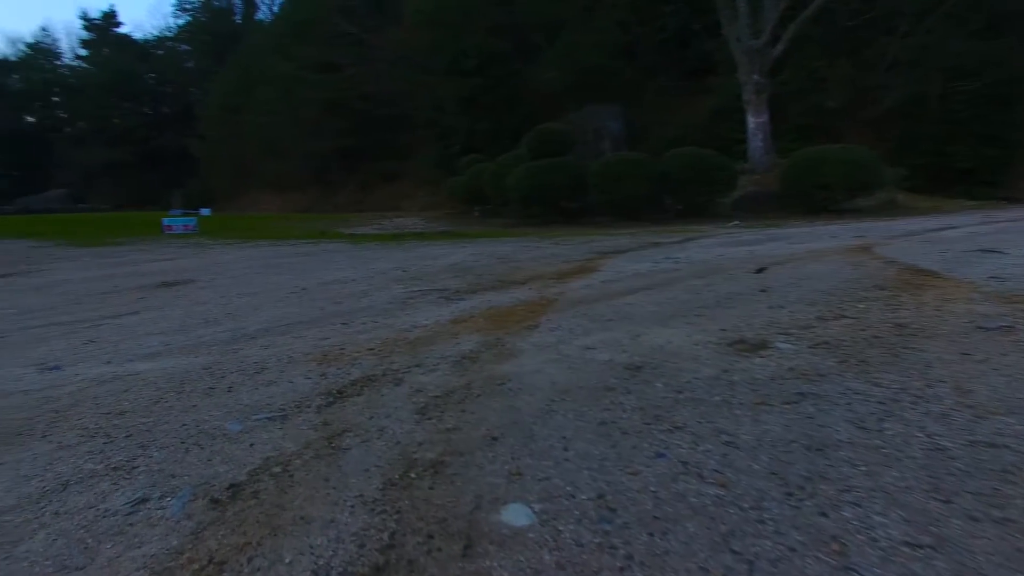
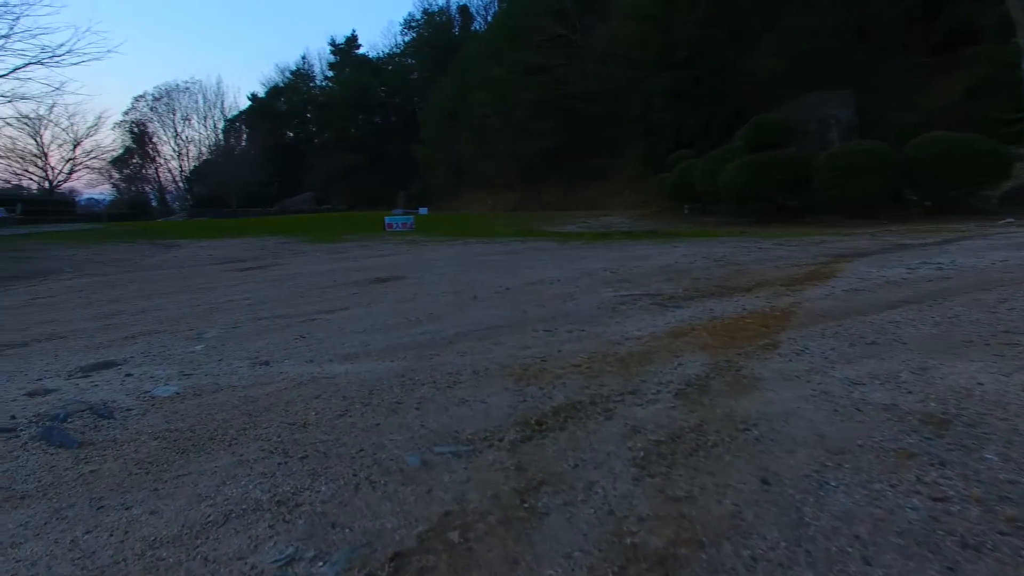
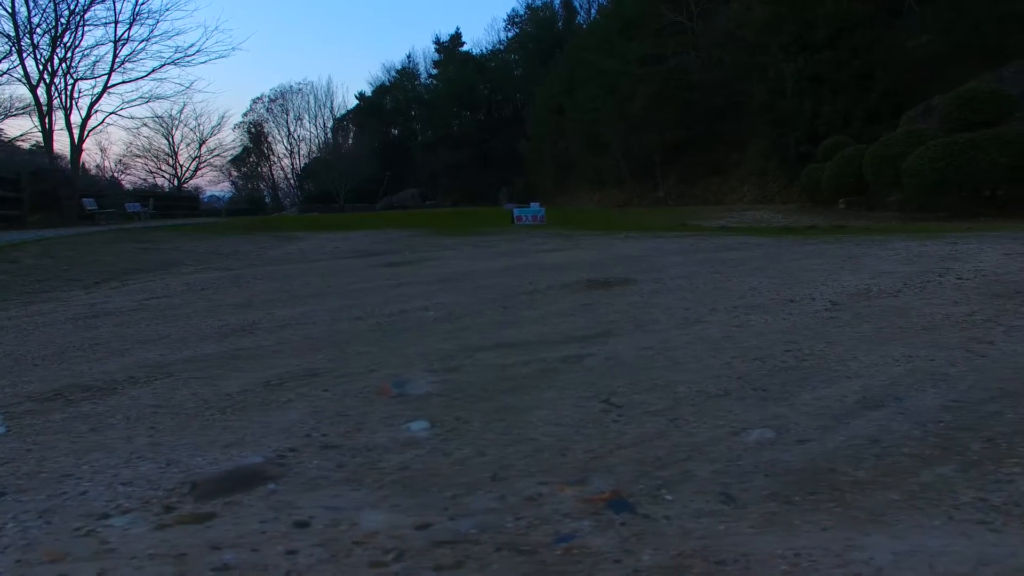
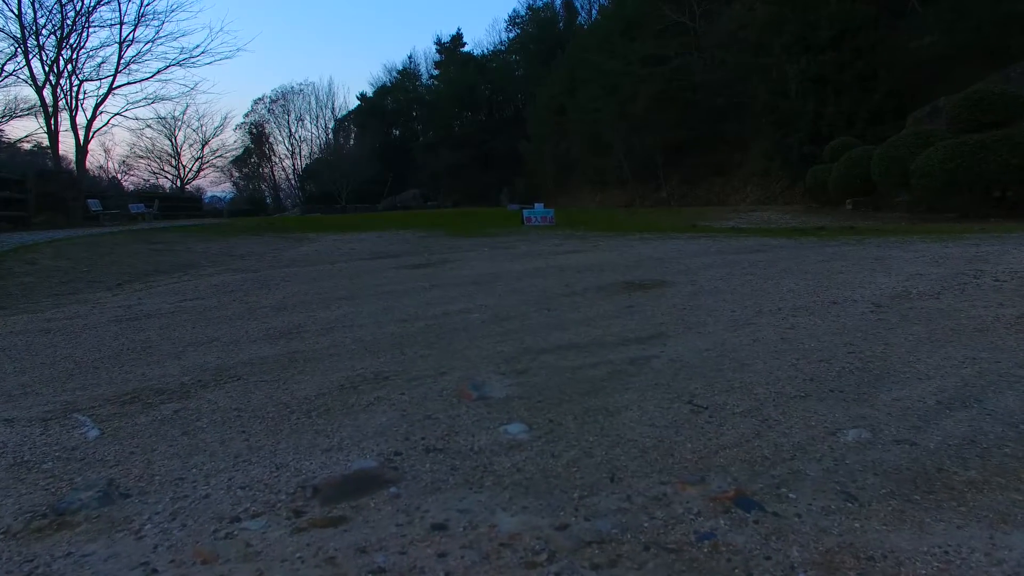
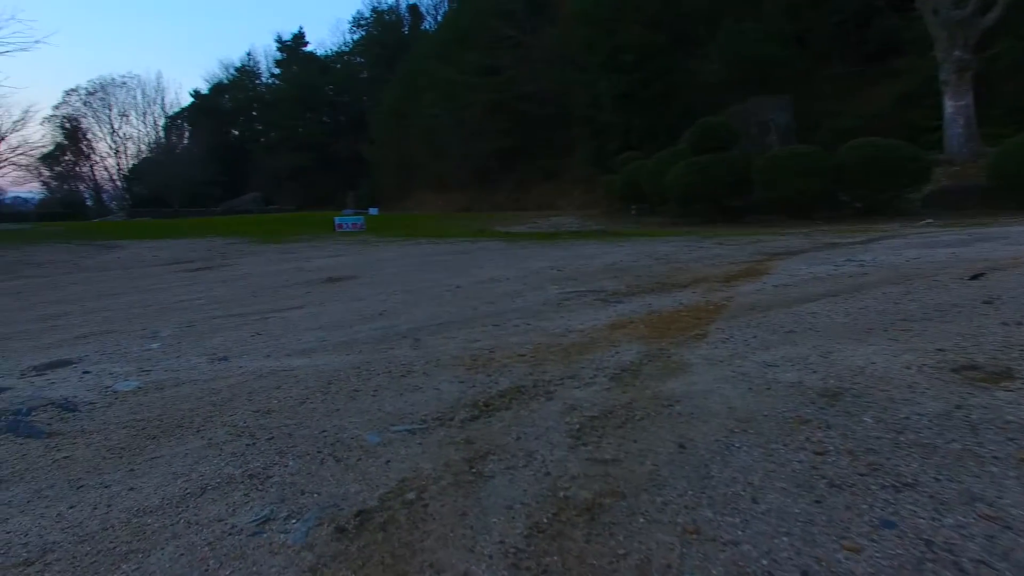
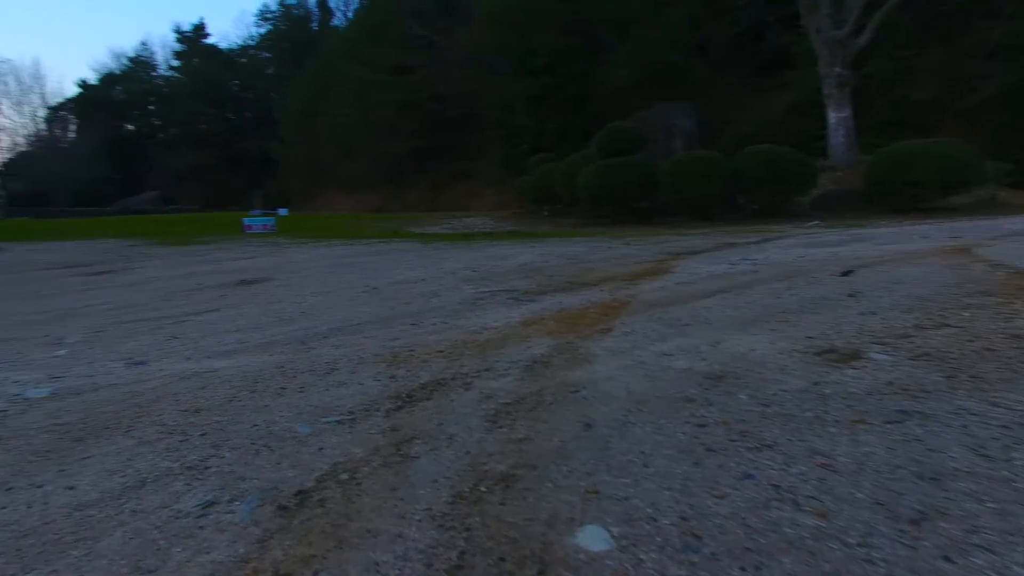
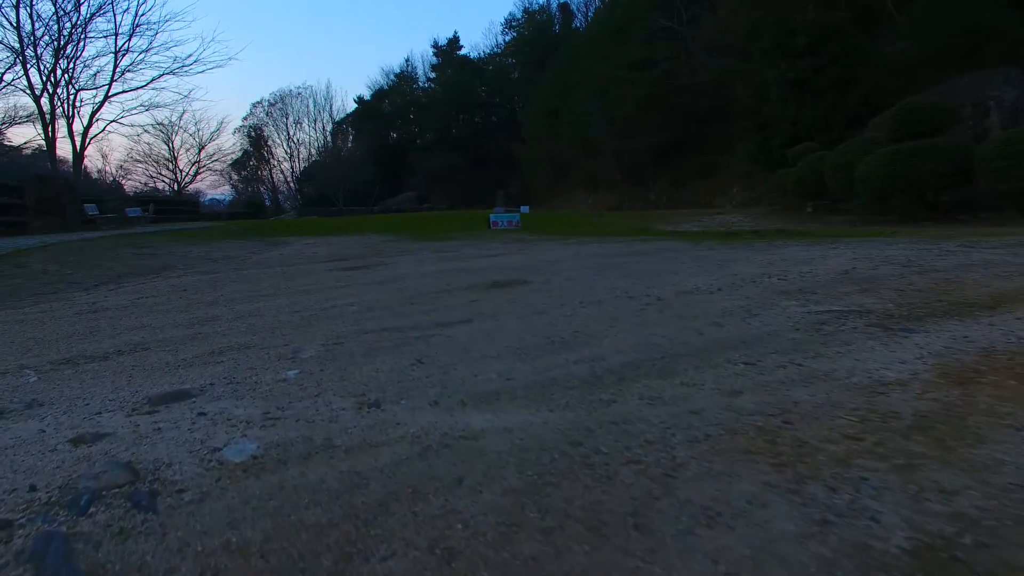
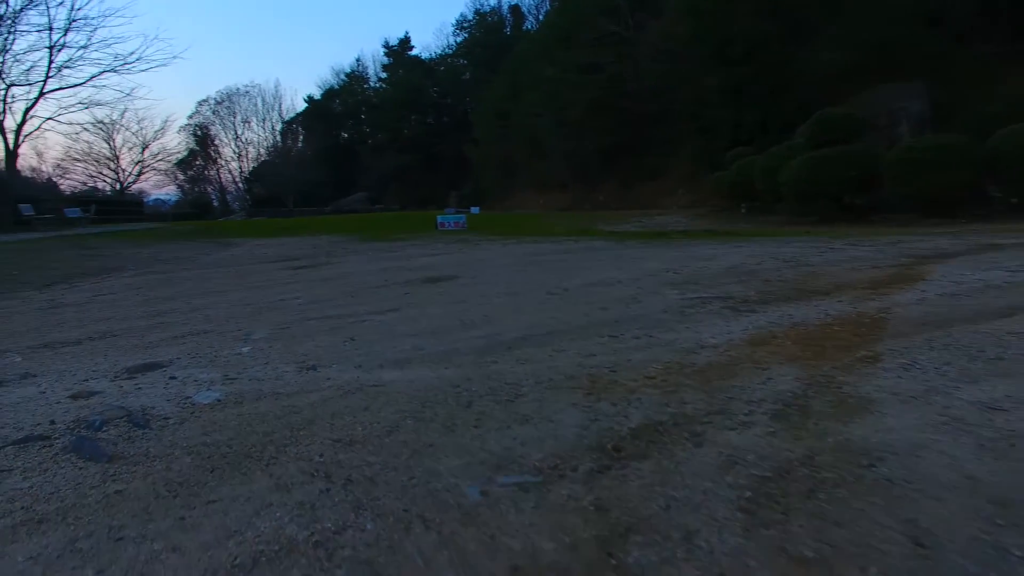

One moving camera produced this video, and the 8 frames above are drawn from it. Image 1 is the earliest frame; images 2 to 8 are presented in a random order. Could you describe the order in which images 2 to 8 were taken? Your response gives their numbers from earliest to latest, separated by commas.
6, 5, 2, 8, 7, 4, 3
